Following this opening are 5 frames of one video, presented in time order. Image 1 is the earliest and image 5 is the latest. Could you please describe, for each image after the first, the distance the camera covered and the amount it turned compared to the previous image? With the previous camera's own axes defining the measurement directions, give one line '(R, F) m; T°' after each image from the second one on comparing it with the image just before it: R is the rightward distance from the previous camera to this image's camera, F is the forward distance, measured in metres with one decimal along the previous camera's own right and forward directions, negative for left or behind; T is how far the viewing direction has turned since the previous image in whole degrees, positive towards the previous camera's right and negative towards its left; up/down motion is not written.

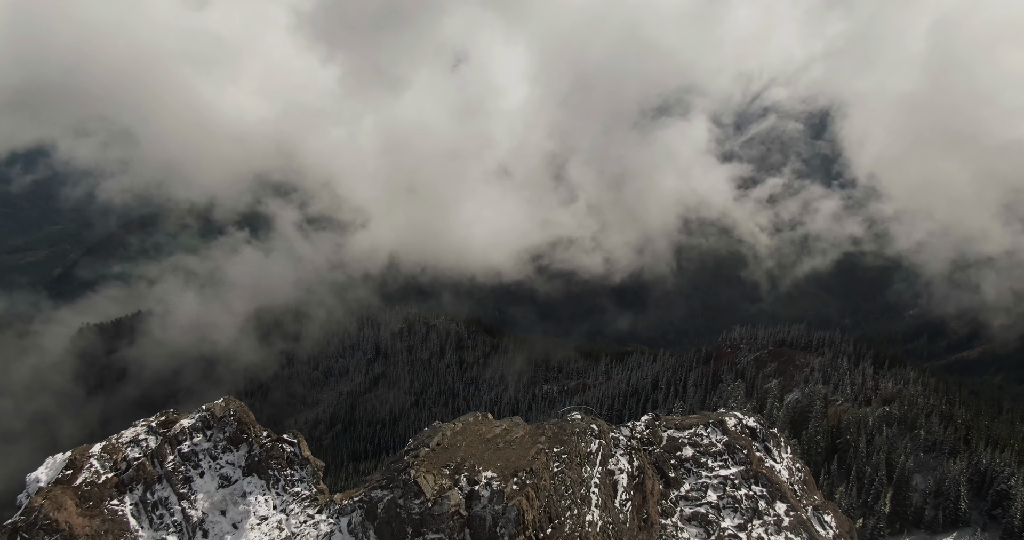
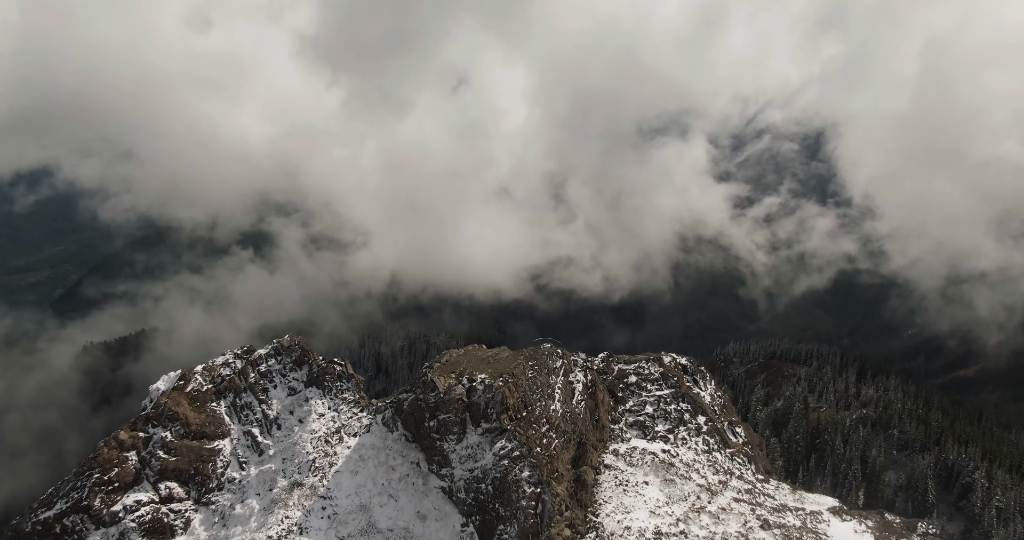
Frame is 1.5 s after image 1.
(+0.8, -8.5) m; 0°
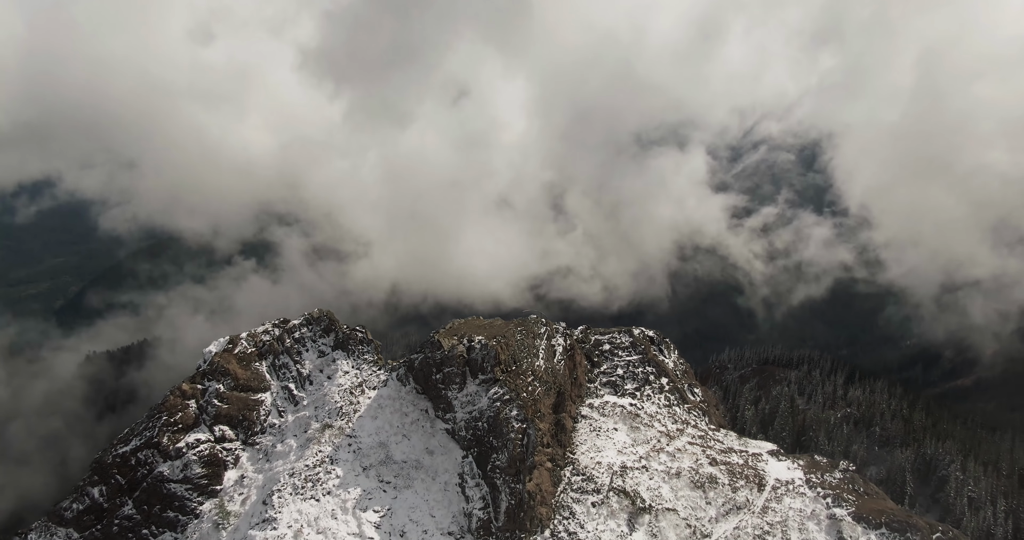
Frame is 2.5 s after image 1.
(+0.6, -6.2) m; 0°
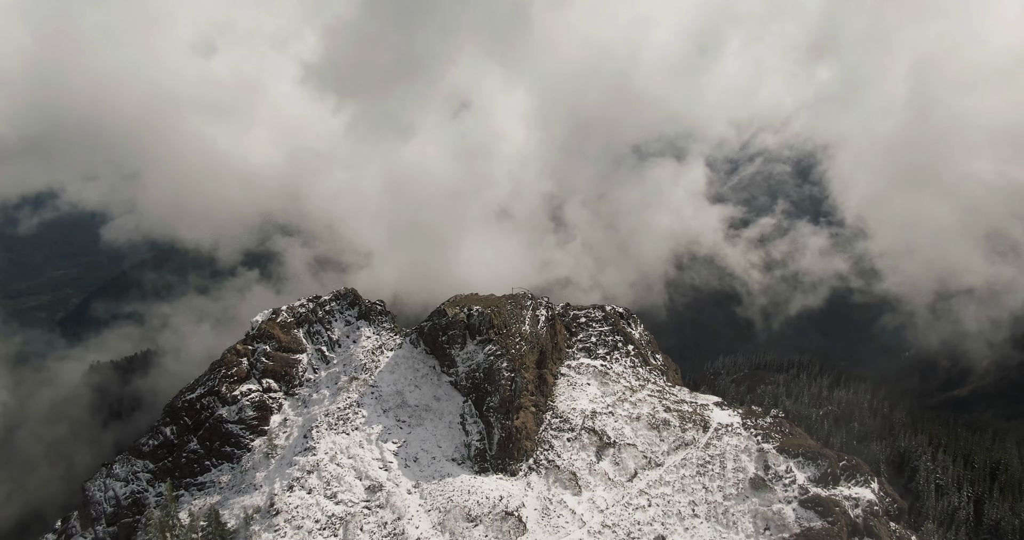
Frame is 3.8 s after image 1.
(+0.8, -8.0) m; 0°
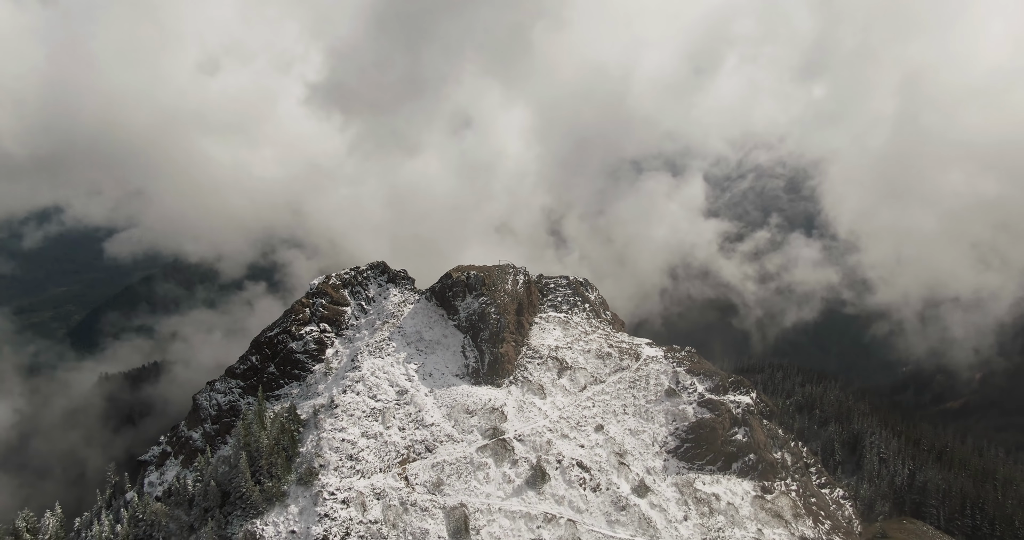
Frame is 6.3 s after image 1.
(+1.8, -16.4) m; 0°
